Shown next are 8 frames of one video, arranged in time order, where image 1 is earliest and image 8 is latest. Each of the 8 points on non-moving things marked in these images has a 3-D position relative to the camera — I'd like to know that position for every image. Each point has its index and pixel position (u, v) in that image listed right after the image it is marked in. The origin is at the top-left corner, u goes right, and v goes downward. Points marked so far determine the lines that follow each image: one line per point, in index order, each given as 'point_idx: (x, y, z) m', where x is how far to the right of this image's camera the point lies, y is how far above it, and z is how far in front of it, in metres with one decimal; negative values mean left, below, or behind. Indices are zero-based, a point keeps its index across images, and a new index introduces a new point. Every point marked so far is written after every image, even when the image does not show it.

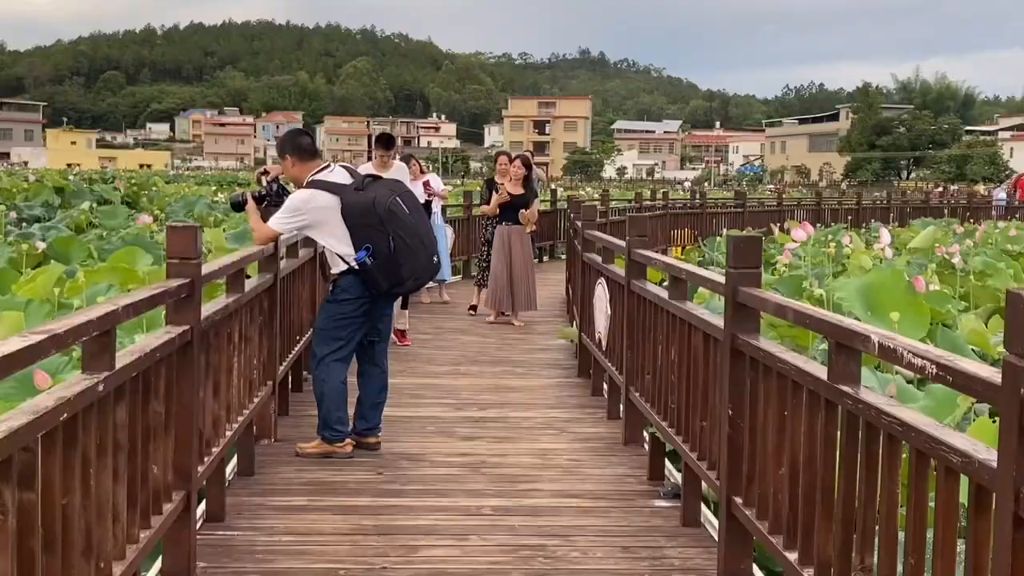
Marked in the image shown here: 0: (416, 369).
0: (-0.5, -0.4, +5.8) m
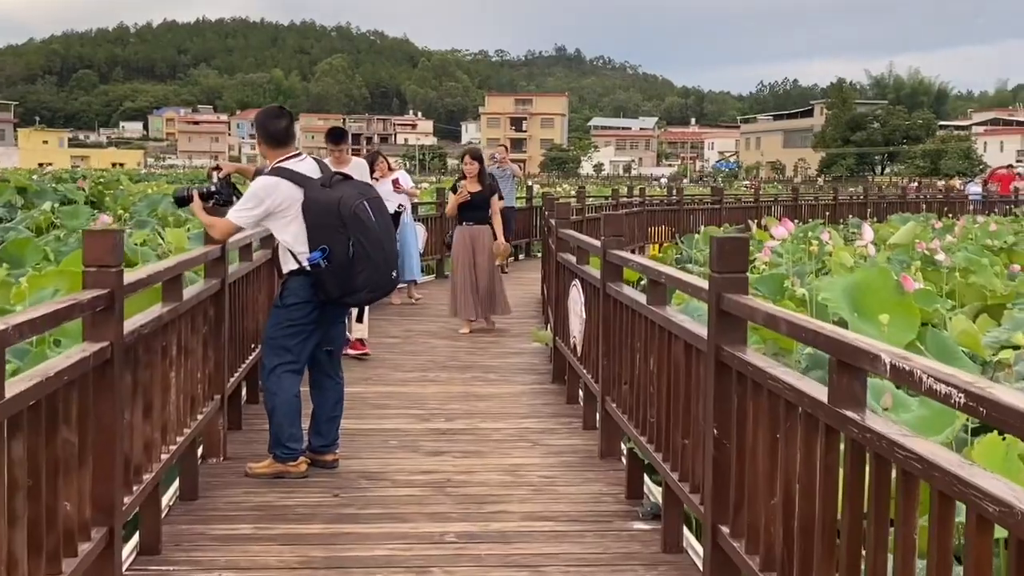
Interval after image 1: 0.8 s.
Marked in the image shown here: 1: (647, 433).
0: (-0.6, -0.4, +5.5) m
1: (+0.4, -0.4, +3.3) m
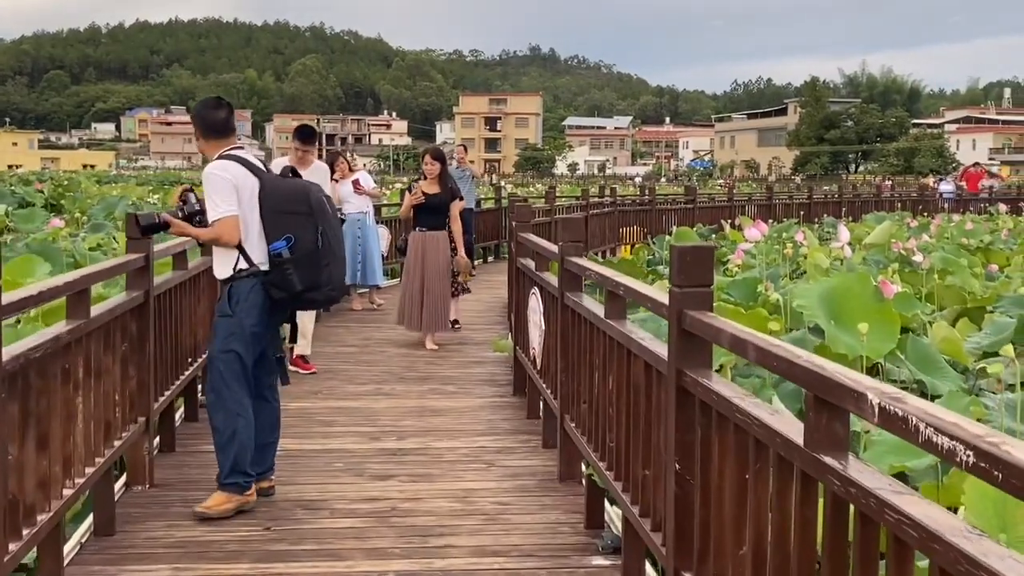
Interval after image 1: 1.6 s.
0: (-0.8, -0.5, +5.2) m
1: (+0.2, -0.4, +3.0) m
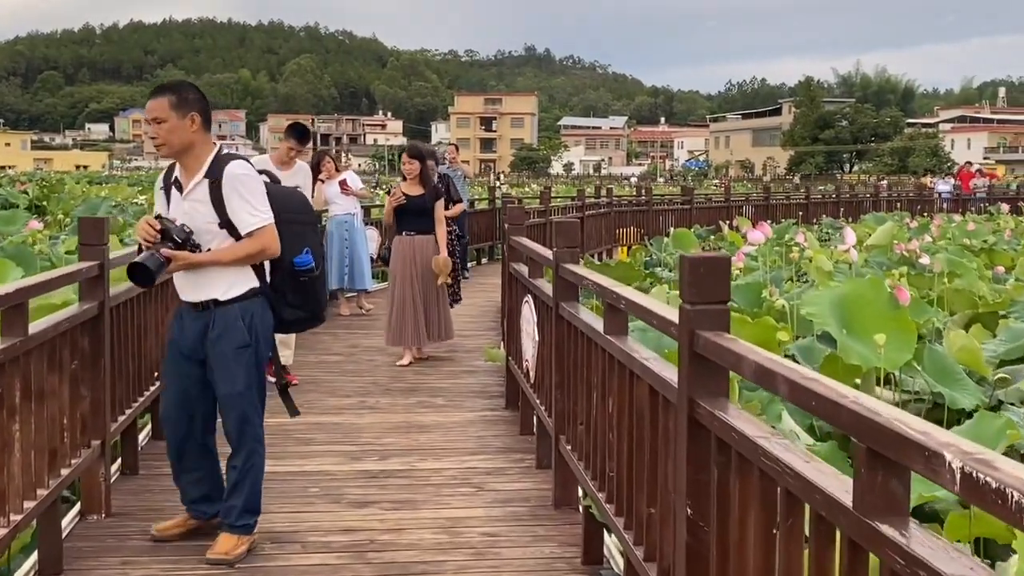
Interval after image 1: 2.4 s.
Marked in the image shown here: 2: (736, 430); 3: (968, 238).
0: (-0.8, -0.5, +4.9) m
1: (+0.2, -0.5, +2.7) m
2: (+0.3, -0.2, +1.7) m
3: (+4.6, +0.5, +11.5) m
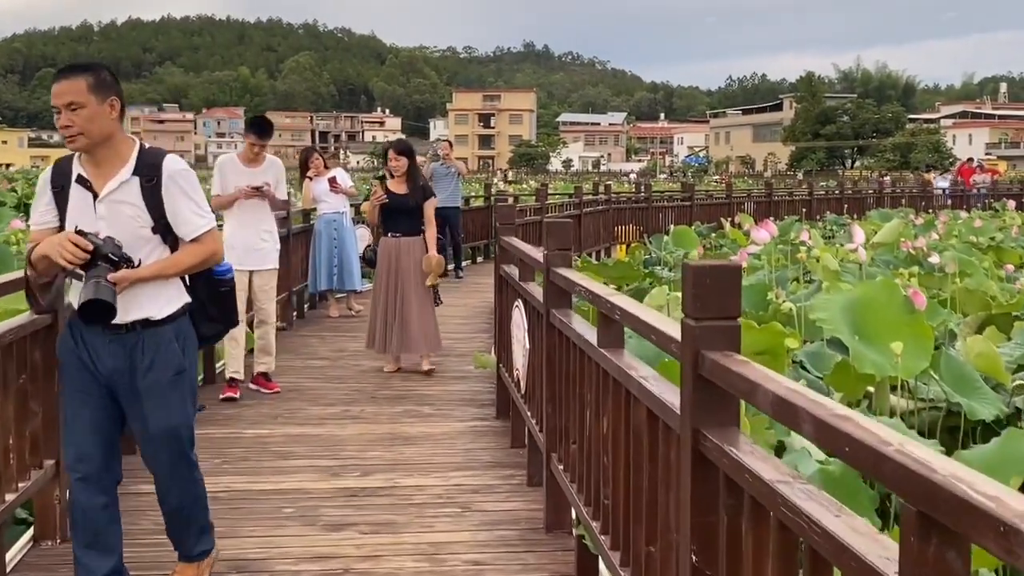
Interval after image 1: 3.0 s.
0: (-0.9, -0.5, +4.7) m
1: (+0.2, -0.5, +2.4) m
2: (+0.3, -0.2, +1.4) m
3: (+4.6, +0.5, +11.3) m
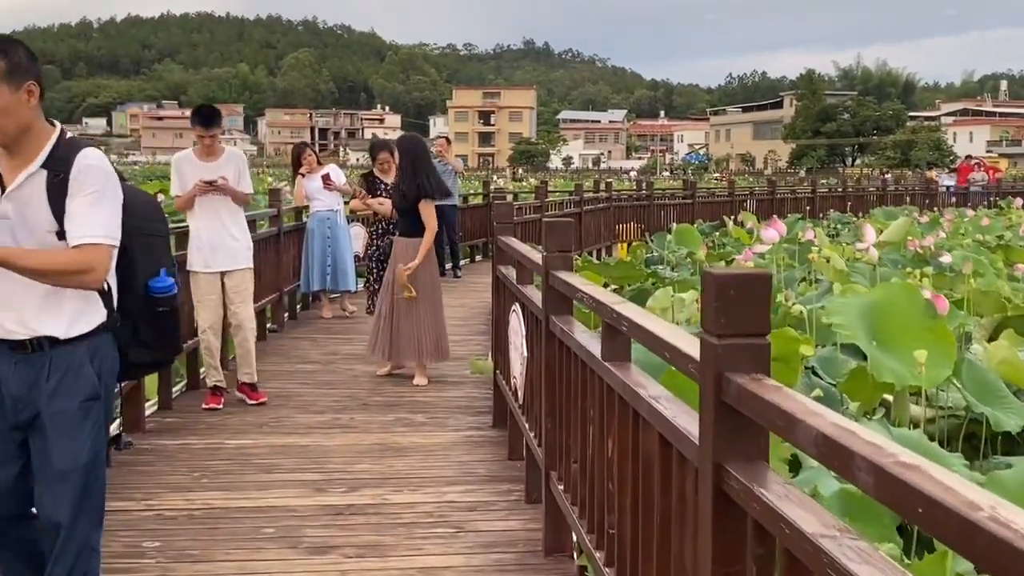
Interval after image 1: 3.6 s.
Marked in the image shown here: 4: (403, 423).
0: (-0.9, -0.5, +4.5) m
1: (+0.2, -0.5, +2.2) m
2: (+0.3, -0.2, +1.2) m
3: (+4.5, +0.5, +11.1) m
4: (-0.4, -0.5, +4.4) m
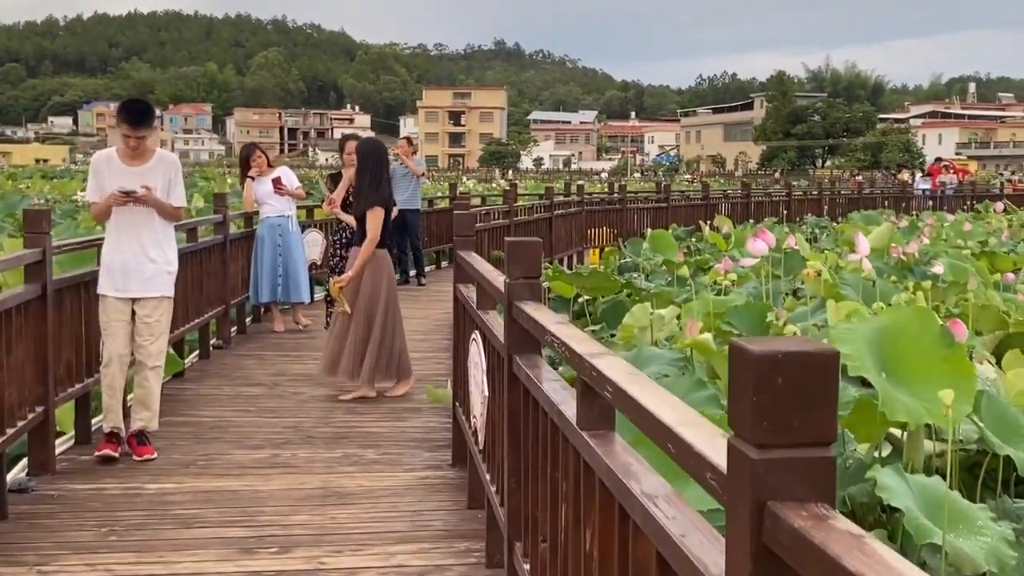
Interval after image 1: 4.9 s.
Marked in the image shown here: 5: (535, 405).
0: (-1.0, -0.6, +3.9) m
1: (+0.1, -0.6, +1.7) m
2: (+0.2, -0.3, +0.7) m
3: (+4.2, +0.5, +10.7) m
4: (-0.6, -0.6, +3.9) m
5: (0.0, -0.2, +2.2) m
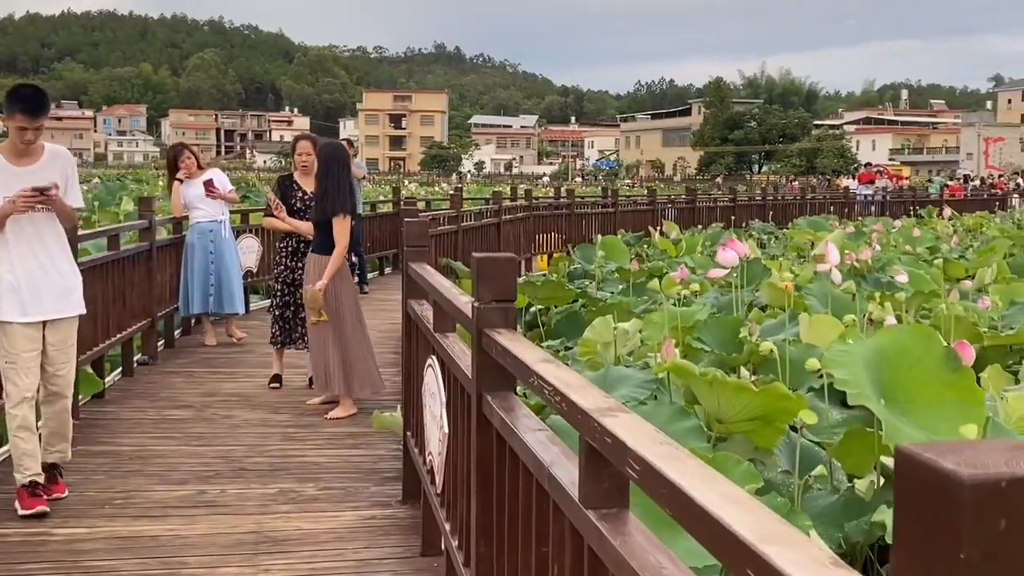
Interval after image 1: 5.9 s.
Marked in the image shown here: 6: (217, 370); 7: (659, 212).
0: (-1.2, -0.6, +3.5) m
1: (+0.1, -0.6, +1.3) m
2: (+0.3, -0.3, +0.4) m
3: (+3.8, +0.4, +10.5) m
4: (-0.7, -0.6, +3.5) m
5: (0.0, -0.3, +1.8) m
6: (-1.5, -0.4, +5.7) m
7: (+1.9, +1.0, +14.7) m
